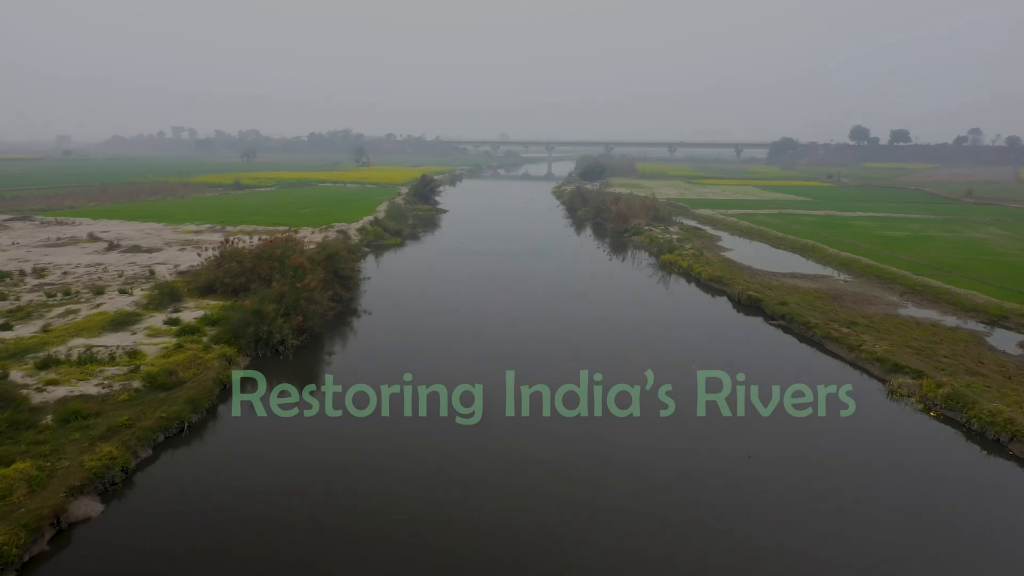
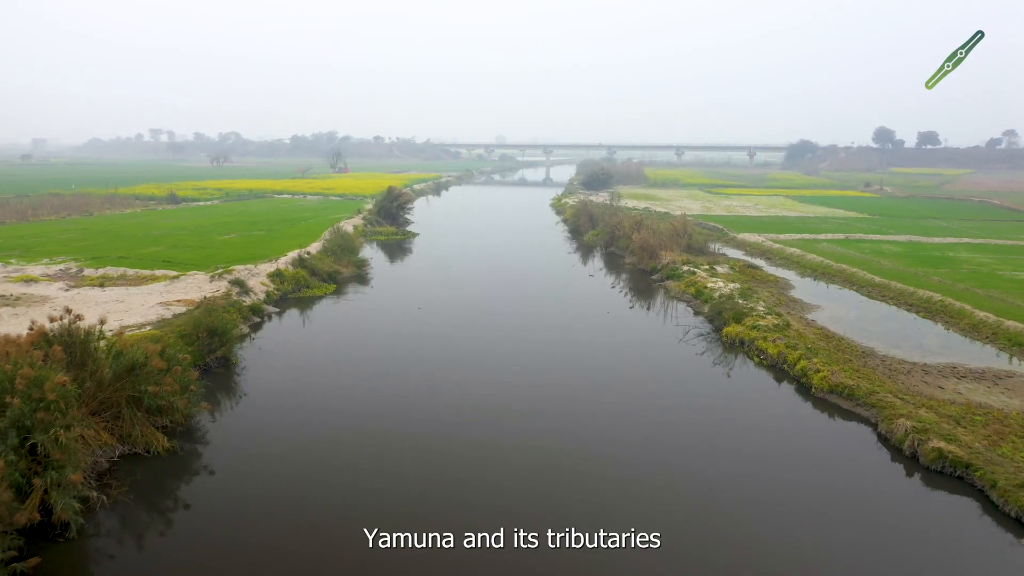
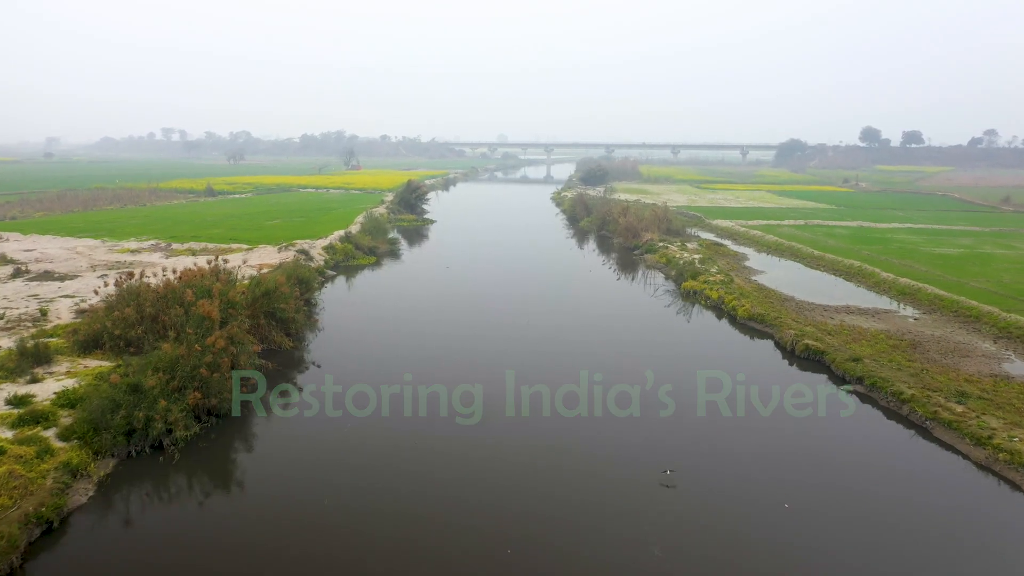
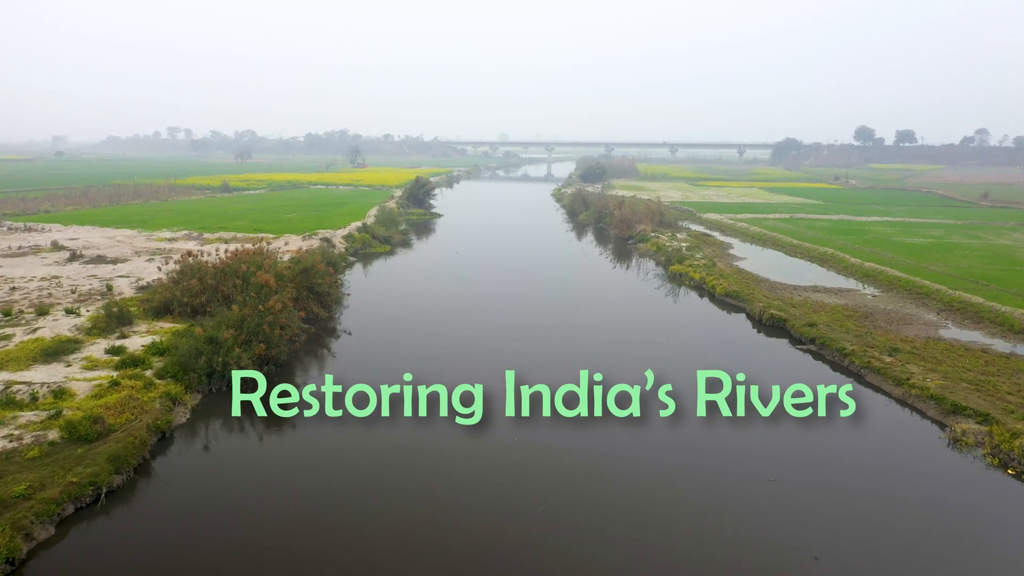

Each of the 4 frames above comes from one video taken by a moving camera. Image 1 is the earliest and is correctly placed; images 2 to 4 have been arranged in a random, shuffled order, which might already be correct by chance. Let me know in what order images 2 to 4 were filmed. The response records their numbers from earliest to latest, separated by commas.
4, 3, 2
